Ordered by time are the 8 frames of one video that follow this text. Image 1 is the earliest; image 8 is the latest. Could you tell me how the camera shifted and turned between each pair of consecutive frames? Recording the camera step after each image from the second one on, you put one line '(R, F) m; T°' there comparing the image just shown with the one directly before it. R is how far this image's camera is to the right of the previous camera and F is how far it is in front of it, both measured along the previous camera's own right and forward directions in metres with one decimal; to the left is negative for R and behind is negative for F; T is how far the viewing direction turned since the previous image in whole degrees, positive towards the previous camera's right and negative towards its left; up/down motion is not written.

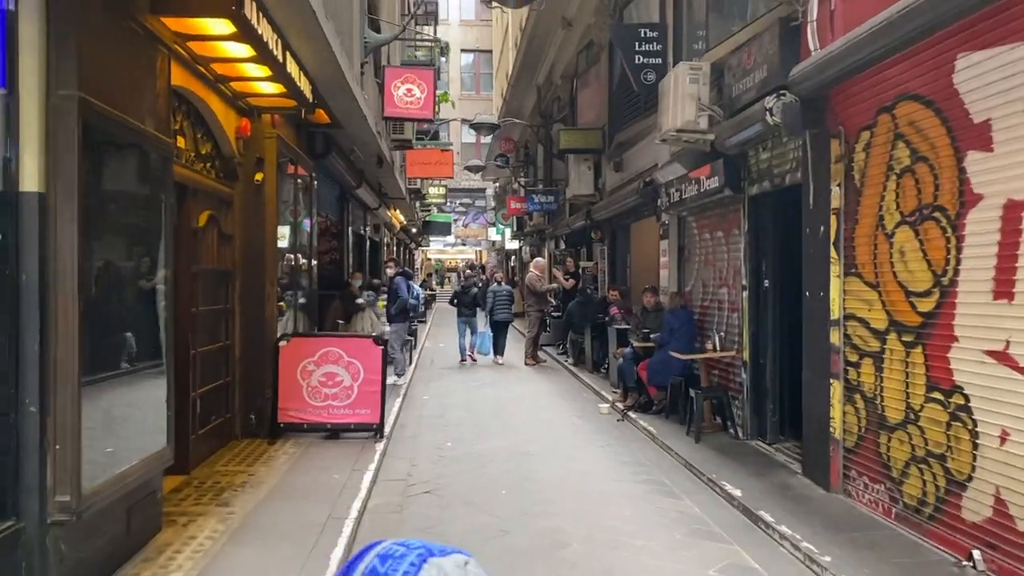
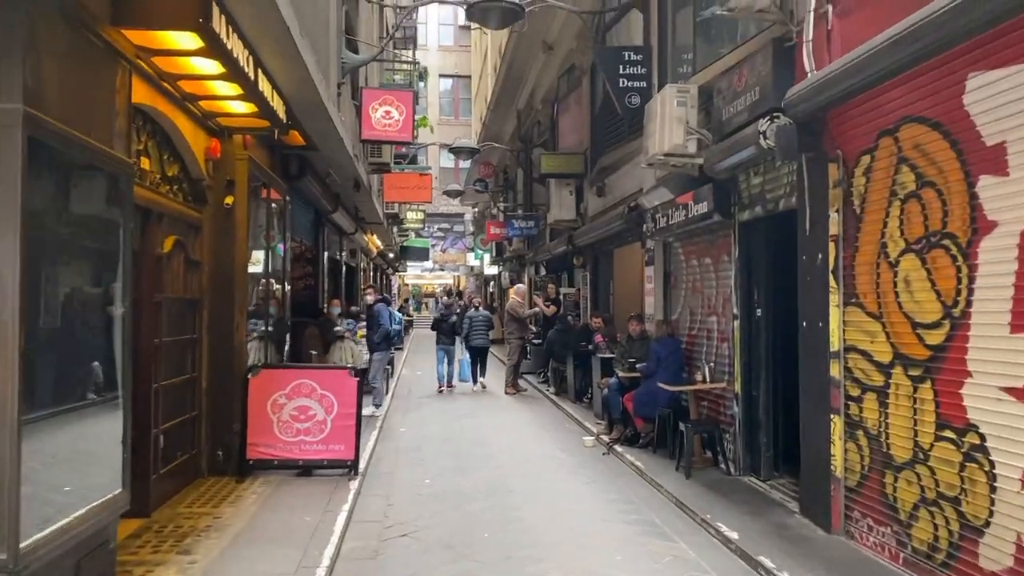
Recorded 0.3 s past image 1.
(0.0, +0.3) m; +1°
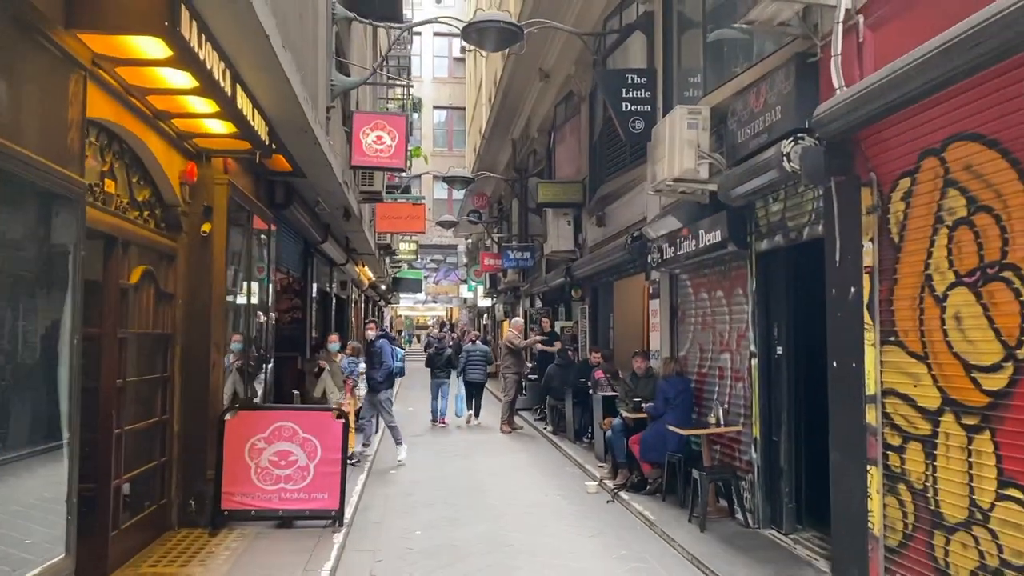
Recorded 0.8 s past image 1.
(-0.1, +0.6) m; 0°
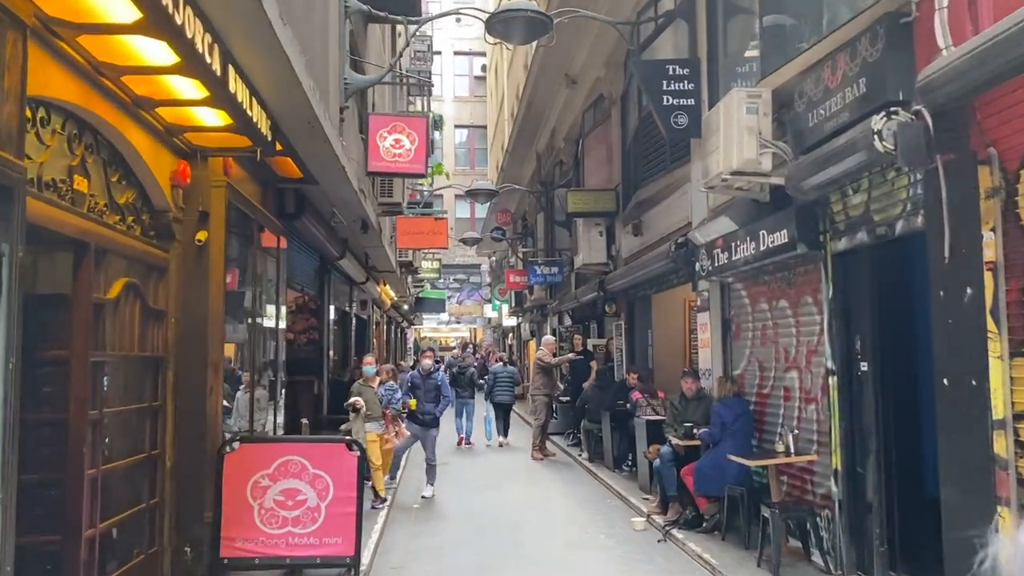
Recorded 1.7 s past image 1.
(-0.1, +0.9) m; -2°
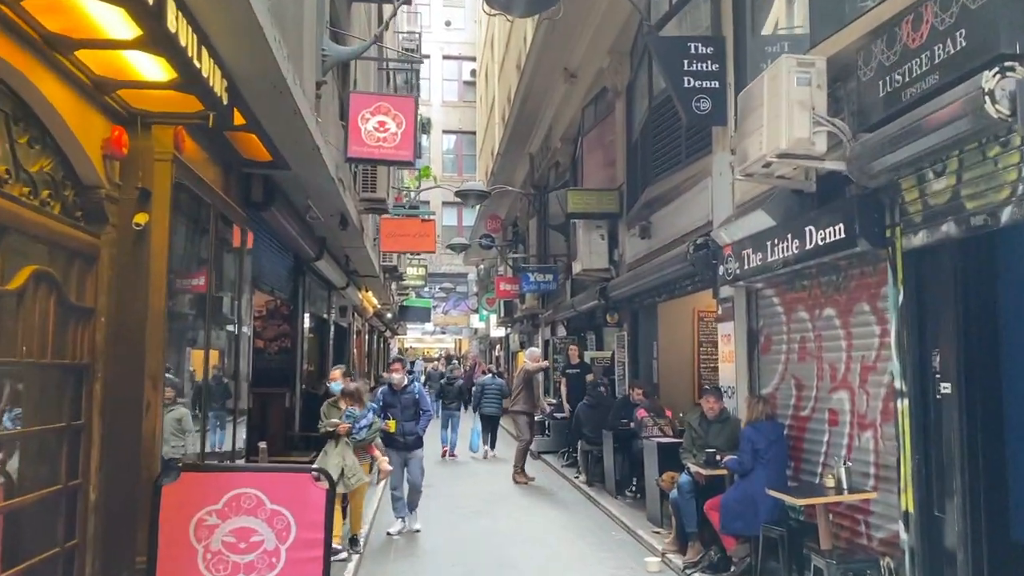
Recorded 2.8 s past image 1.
(-0.1, +1.1) m; +1°
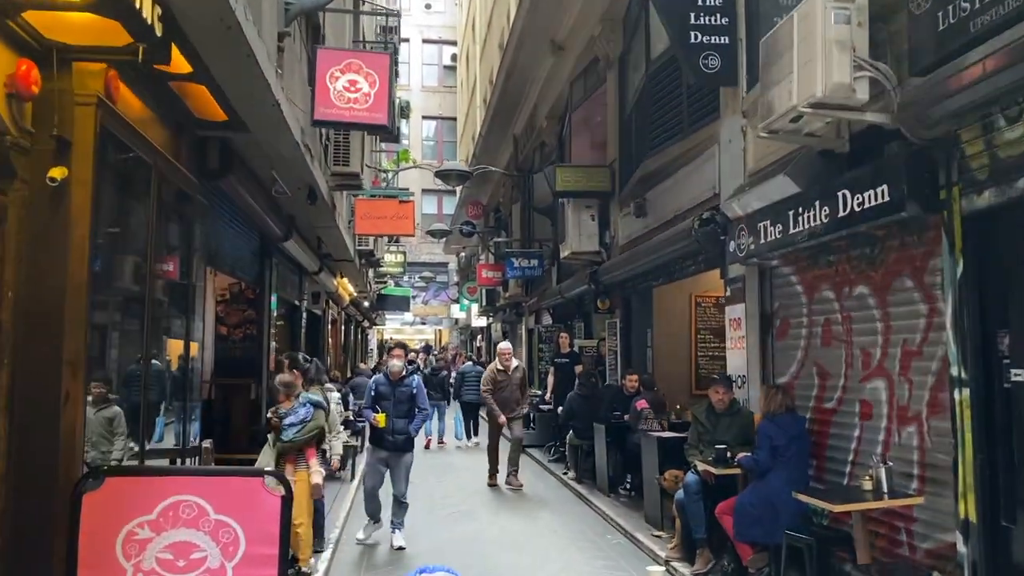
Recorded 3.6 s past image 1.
(-0.1, +0.8) m; +1°
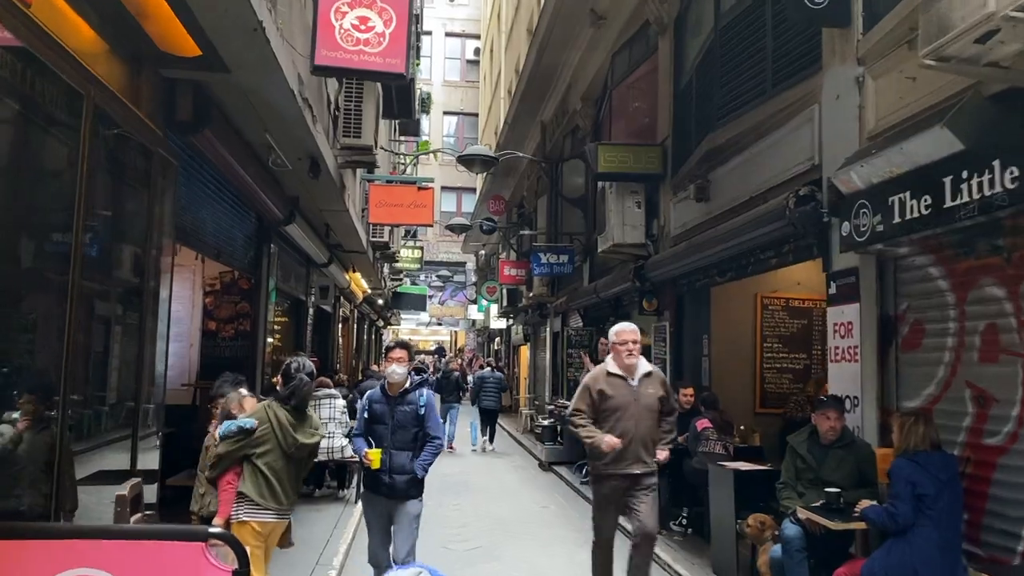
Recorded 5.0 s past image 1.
(-0.2, +1.5) m; -1°
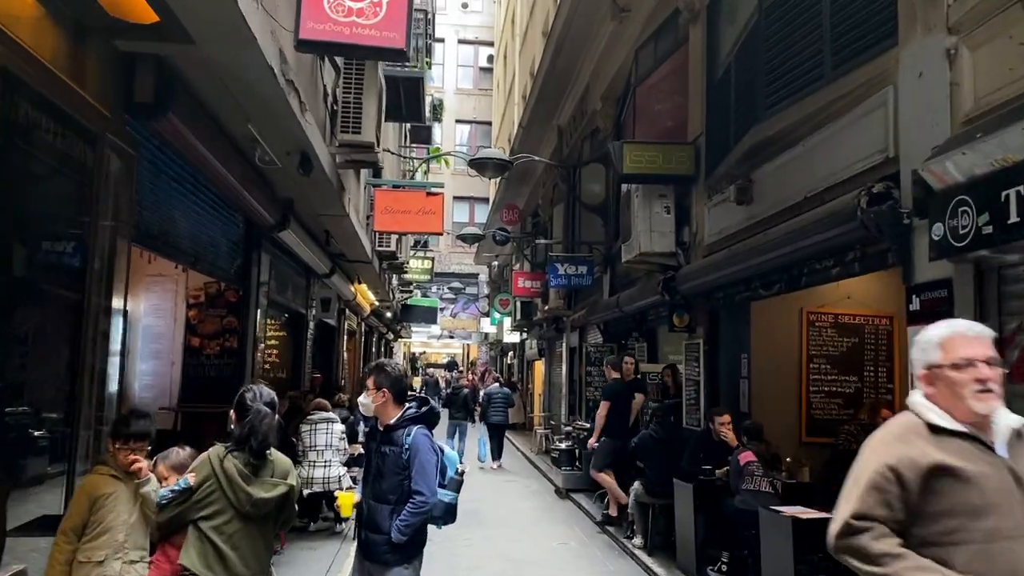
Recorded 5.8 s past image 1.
(0.0, +0.9) m; -1°
